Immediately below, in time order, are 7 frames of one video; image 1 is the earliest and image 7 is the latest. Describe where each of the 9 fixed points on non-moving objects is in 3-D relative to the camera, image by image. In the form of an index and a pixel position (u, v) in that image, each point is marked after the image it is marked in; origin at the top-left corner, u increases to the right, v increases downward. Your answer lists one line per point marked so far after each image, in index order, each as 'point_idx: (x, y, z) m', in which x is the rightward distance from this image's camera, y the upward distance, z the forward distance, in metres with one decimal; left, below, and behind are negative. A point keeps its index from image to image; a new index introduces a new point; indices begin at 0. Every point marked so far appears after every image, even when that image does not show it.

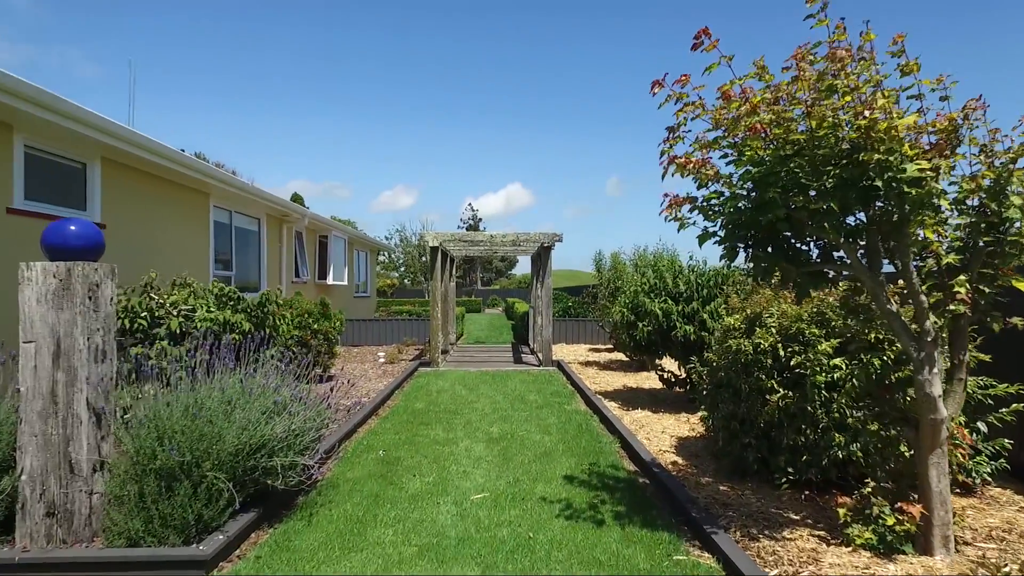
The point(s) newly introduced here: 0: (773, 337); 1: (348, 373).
0: (+1.8, -0.3, +4.2) m
1: (-2.5, -1.3, +9.5) m
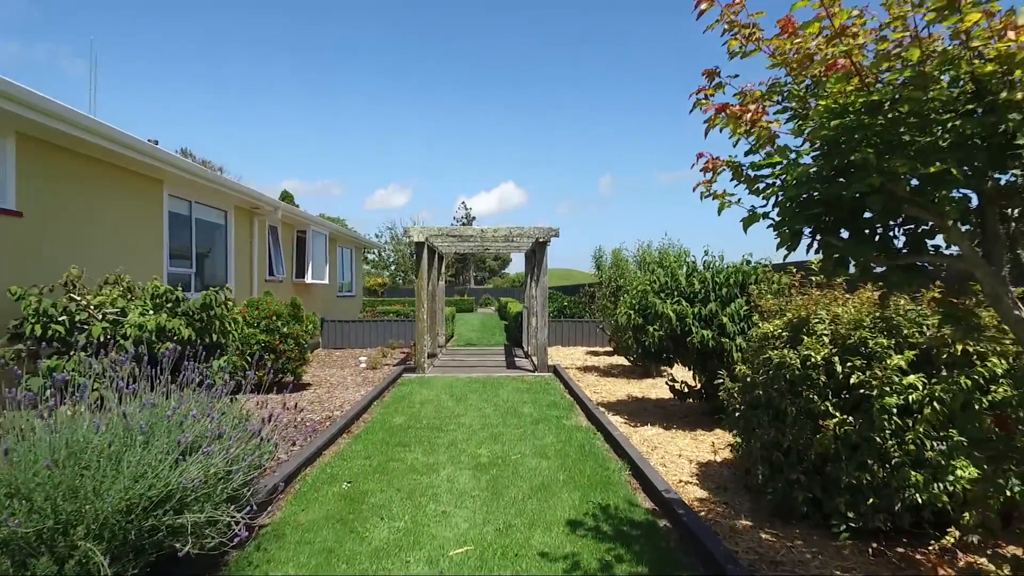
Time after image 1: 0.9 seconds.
0: (+1.7, -0.3, +3.4) m
1: (-2.6, -1.3, +8.6) m
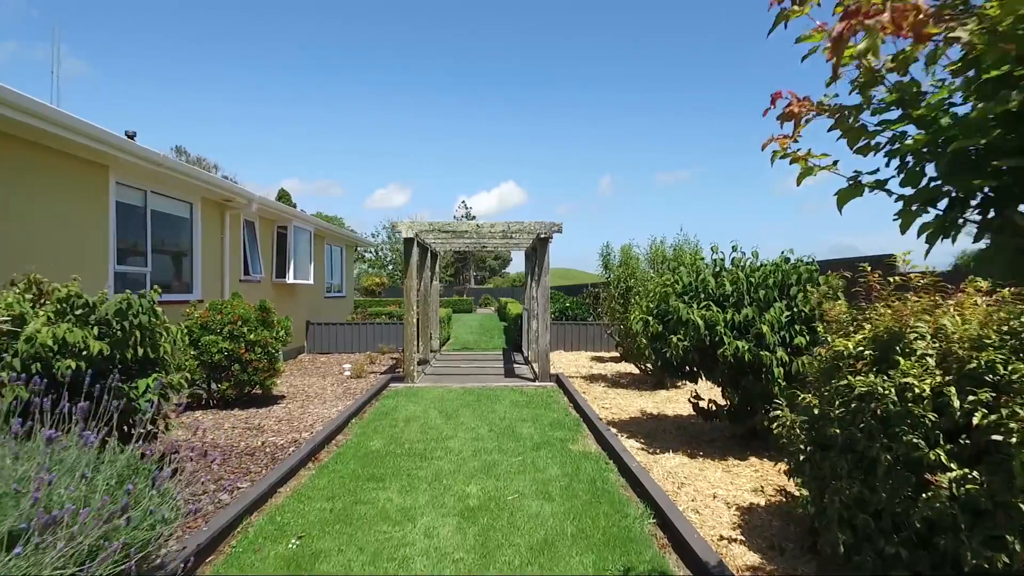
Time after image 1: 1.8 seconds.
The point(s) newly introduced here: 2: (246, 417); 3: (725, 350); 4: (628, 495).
0: (+1.7, -0.4, +2.5) m
1: (-2.6, -1.3, +7.7) m
2: (-2.7, -1.3, +6.3) m
3: (+1.6, -0.5, +4.6) m
4: (+0.8, -1.4, +4.1) m
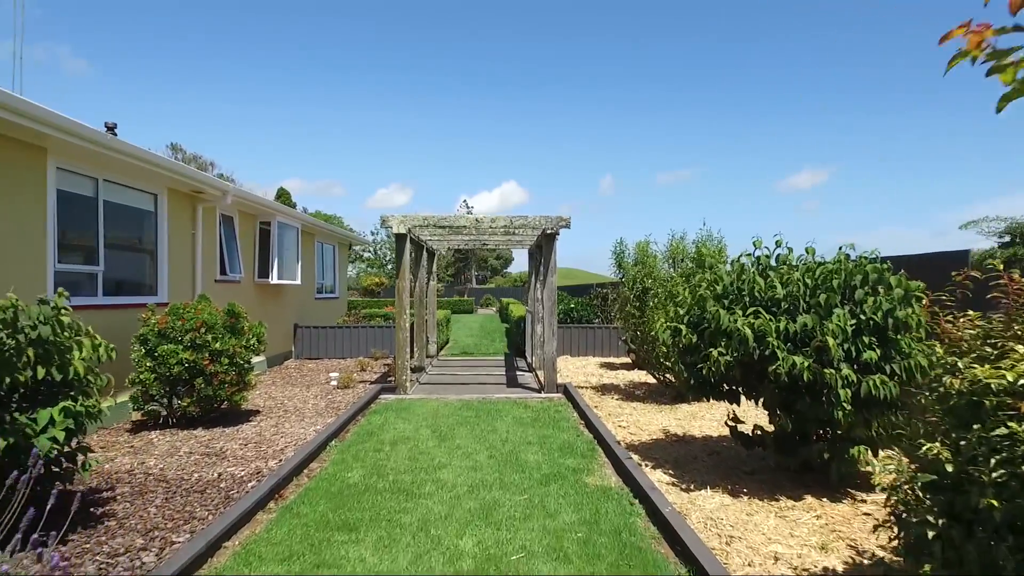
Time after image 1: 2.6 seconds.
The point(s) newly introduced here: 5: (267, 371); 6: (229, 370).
0: (+1.7, -0.4, +1.6) m
1: (-2.6, -1.3, +6.9) m
2: (-2.7, -1.3, +5.5) m
3: (+1.6, -0.5, +3.8) m
4: (+0.8, -1.4, +3.3) m
5: (-3.9, -1.3, +9.9) m
6: (-2.6, -0.8, +5.9) m
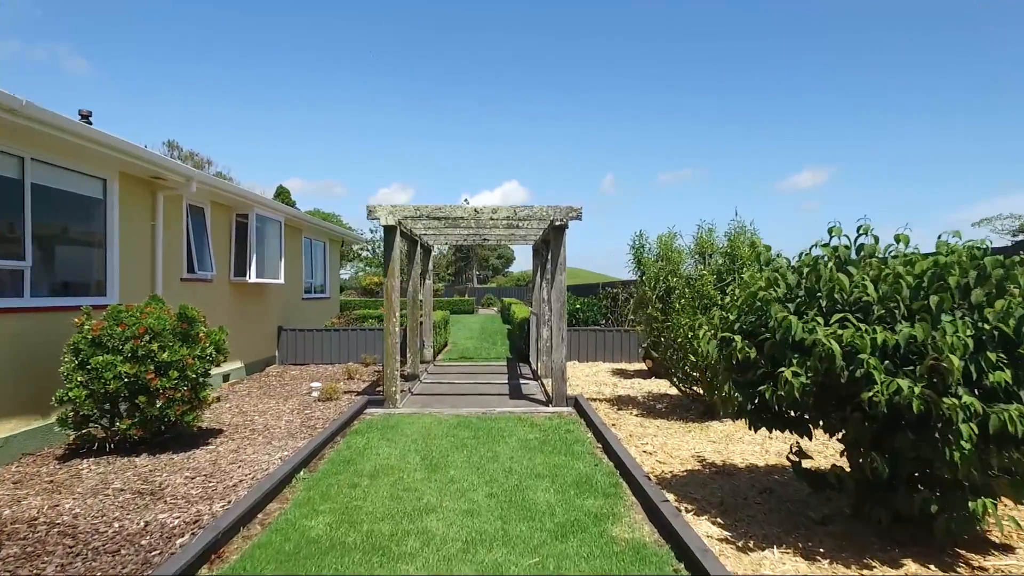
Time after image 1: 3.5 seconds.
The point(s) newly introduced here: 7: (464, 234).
0: (+1.7, -0.4, +0.7) m
1: (-2.5, -1.3, +5.9) m
2: (-2.6, -1.3, +4.5) m
3: (+1.6, -0.5, +2.8) m
4: (+0.8, -1.4, +2.3) m
5: (-3.8, -1.3, +9.0) m
6: (-2.6, -0.8, +4.9) m
7: (-0.7, +0.8, +9.6) m
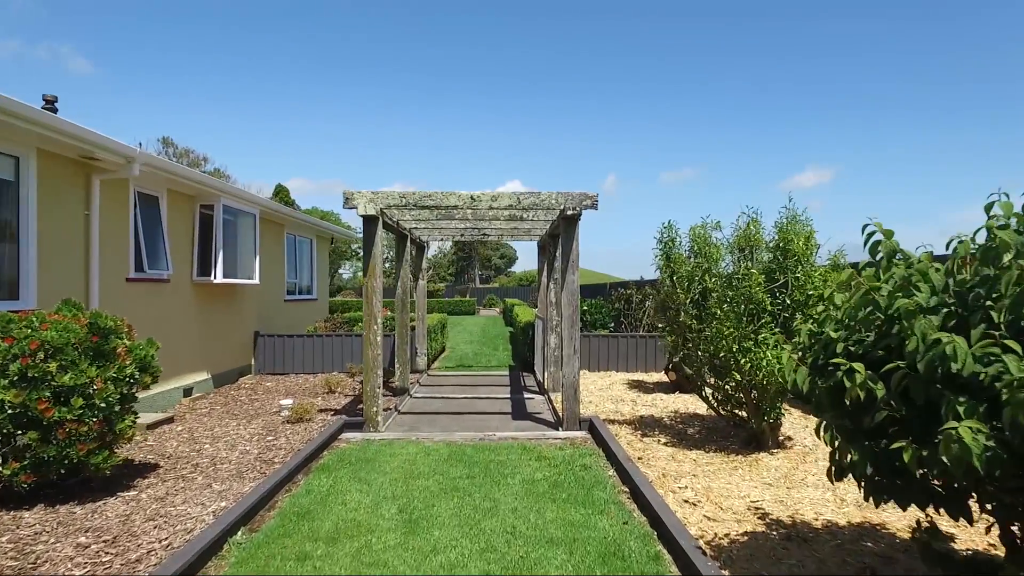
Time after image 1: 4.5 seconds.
0: (+1.7, -0.4, -0.5) m
1: (-2.5, -1.3, +4.8) m
2: (-2.6, -1.3, +3.4) m
3: (+1.7, -0.5, +1.7) m
4: (+0.8, -1.4, +1.2) m
5: (-3.8, -1.3, +7.9) m
6: (-2.6, -0.8, +3.8) m
7: (-0.7, +0.8, +8.5) m
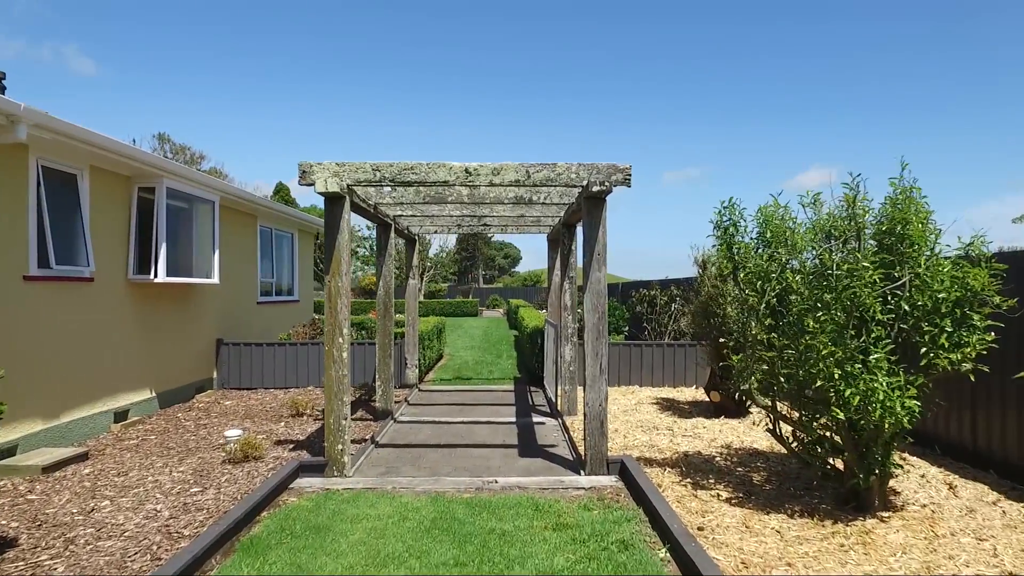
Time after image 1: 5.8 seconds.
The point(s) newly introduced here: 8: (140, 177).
0: (+1.7, -0.4, -1.9) m
1: (-2.5, -1.3, +3.4) m
2: (-2.6, -1.3, +2.0) m
3: (+1.7, -0.5, +0.3) m
4: (+0.9, -1.4, -0.3) m
5: (-3.7, -1.4, +6.5) m
6: (-2.5, -0.8, +2.4) m
7: (-0.6, +0.8, +7.1) m
8: (-3.8, +1.1, +6.5) m
